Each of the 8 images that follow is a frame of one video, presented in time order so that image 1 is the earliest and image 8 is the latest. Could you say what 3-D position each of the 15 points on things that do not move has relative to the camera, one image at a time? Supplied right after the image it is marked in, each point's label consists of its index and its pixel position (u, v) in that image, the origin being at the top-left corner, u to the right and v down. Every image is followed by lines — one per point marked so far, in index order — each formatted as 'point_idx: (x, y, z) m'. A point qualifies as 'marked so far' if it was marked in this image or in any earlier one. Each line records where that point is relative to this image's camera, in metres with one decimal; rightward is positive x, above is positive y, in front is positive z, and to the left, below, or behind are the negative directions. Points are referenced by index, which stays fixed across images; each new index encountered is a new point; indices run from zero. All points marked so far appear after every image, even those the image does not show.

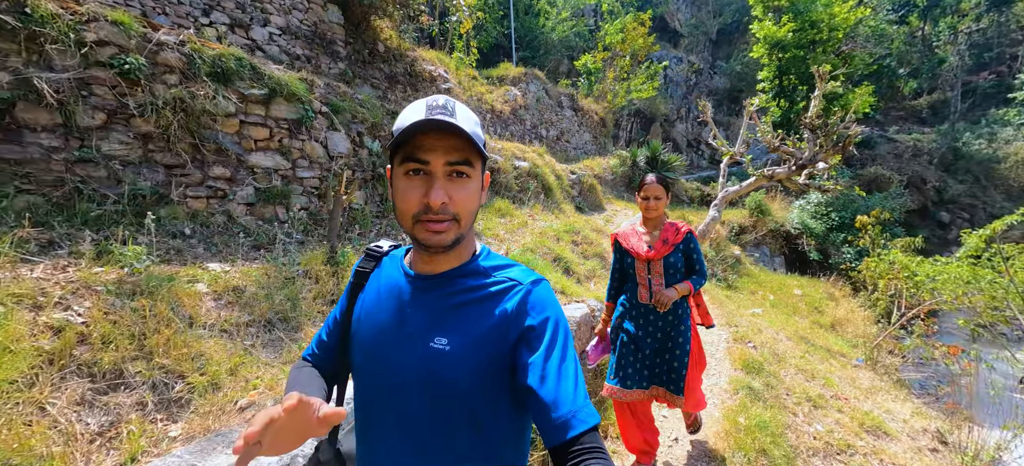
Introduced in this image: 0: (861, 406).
0: (+3.1, -1.5, +3.5) m
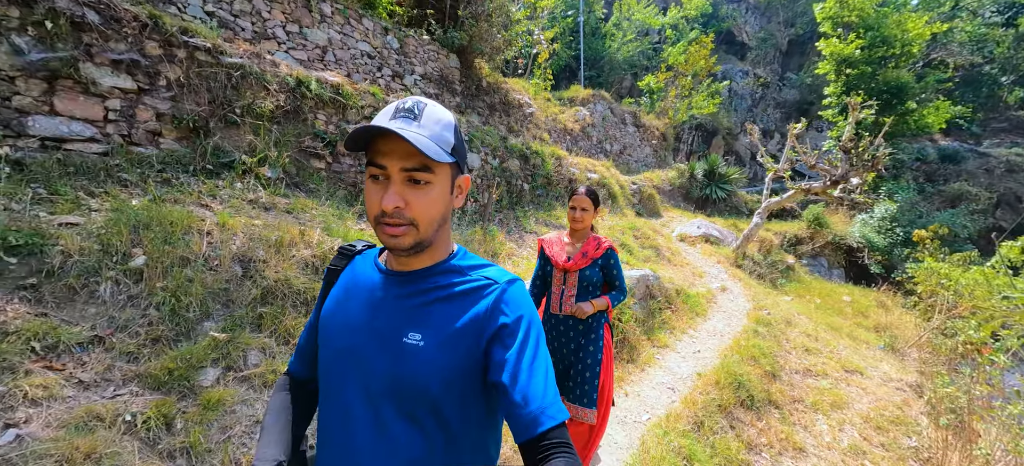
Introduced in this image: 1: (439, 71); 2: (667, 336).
0: (+4.0, -1.5, +4.7) m
1: (-1.6, +3.4, +8.4) m
2: (+1.7, -1.1, +4.4) m
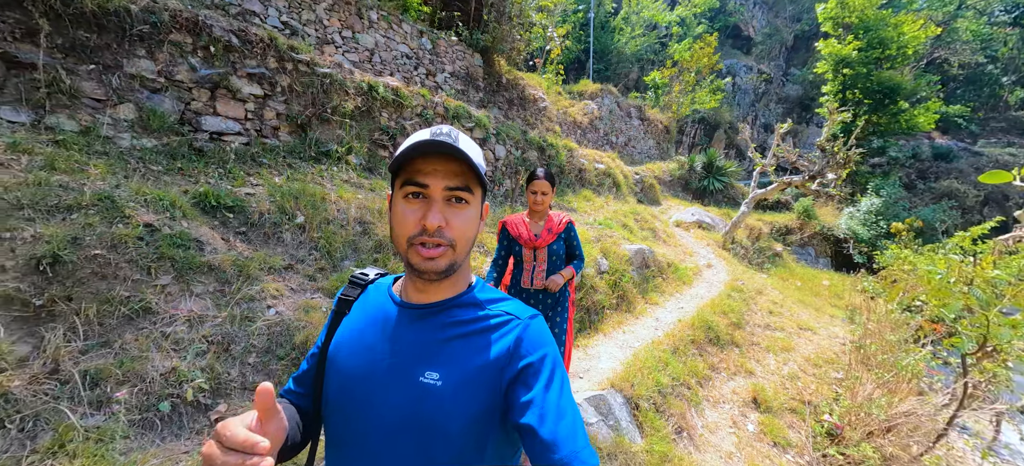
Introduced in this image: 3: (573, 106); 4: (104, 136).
0: (+4.3, -1.3, +5.8) m
1: (-1.1, +3.9, +9.4) m
2: (+2.0, -0.9, +5.5) m
3: (+2.0, +4.2, +13.2) m
4: (-3.2, +0.8, +3.1) m
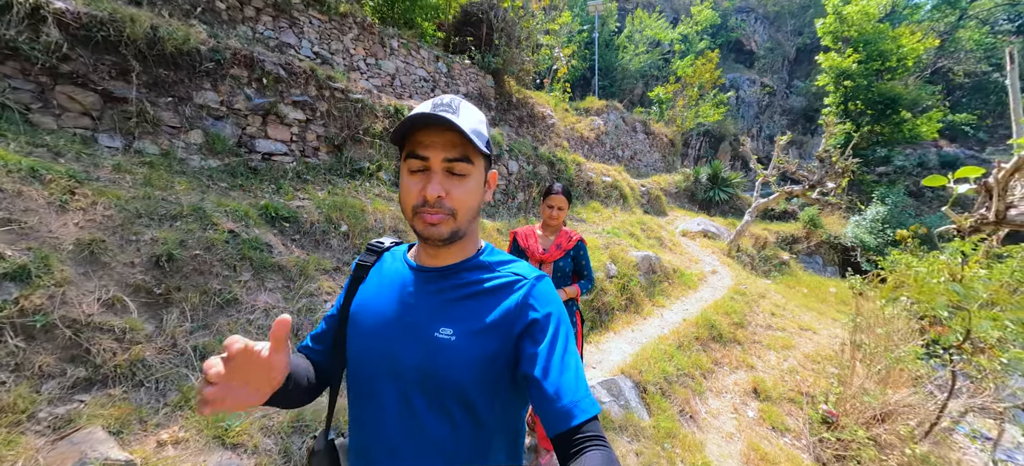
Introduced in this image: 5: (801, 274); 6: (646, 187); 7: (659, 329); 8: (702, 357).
0: (+4.5, -1.4, +6.1) m
1: (-0.9, +3.6, +10.0) m
2: (+2.2, -1.0, +5.8) m
3: (+2.4, +3.8, +13.7) m
4: (-3.0, +0.7, +3.6) m
5: (+8.1, -1.1, +11.0) m
6: (+4.0, +1.4, +11.9) m
7: (+1.8, -1.2, +4.8) m
8: (+2.1, -1.4, +4.4) m
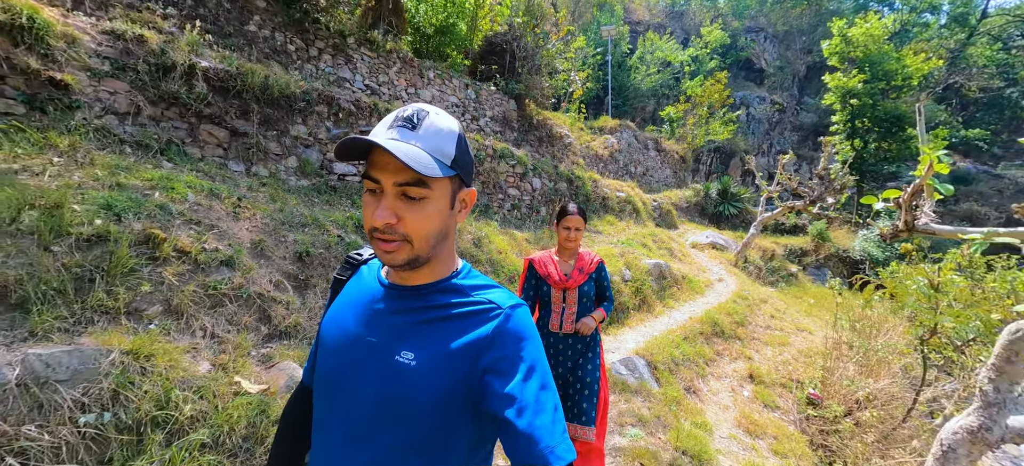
0: (+5.0, -1.6, +6.8) m
1: (-0.3, +3.3, +10.9) m
2: (+2.6, -1.1, +6.5) m
3: (+3.1, +3.4, +14.6) m
4: (-2.6, +0.6, +4.6) m
5: (+8.7, -1.5, +11.5) m
6: (+4.6, +1.0, +12.6) m
7: (+2.2, -1.3, +5.6) m
8: (+2.5, -1.5, +5.1) m
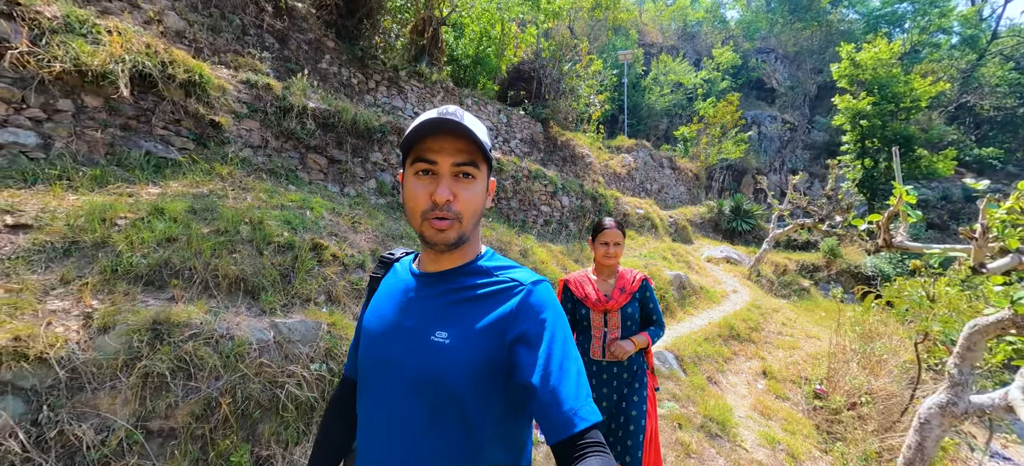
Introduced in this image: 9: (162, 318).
0: (+5.7, -1.8, +7.5) m
1: (+0.5, +2.9, +11.9) m
2: (+3.3, -1.4, +7.3) m
3: (+4.0, +2.9, +15.5) m
4: (-2.0, +0.5, +5.5) m
5: (+9.5, -2.0, +12.1) m
6: (+5.5, +0.5, +13.4) m
7: (+2.8, -1.5, +6.3) m
8: (+3.1, -1.7, +5.9) m
9: (-2.0, -0.5, +2.3) m
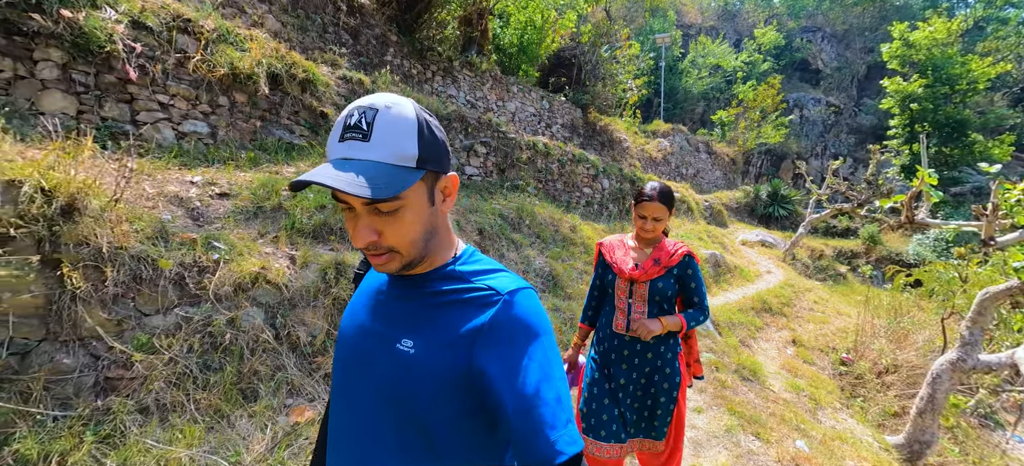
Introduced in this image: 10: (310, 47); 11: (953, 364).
0: (+6.6, -1.5, +7.9) m
1: (+1.8, +3.5, +12.4) m
2: (+4.2, -1.0, +7.8) m
3: (+5.5, +3.5, +15.8) m
4: (-1.2, +0.9, +6.3) m
5: (+10.7, -1.5, +12.3) m
6: (+6.8, +1.1, +13.7) m
7: (+3.7, -1.2, +6.9) m
8: (+3.9, -1.4, +6.4) m
9: (-1.4, -0.2, +3.2) m
10: (-3.7, +3.4, +7.2) m
11: (+4.4, -1.3, +4.0) m
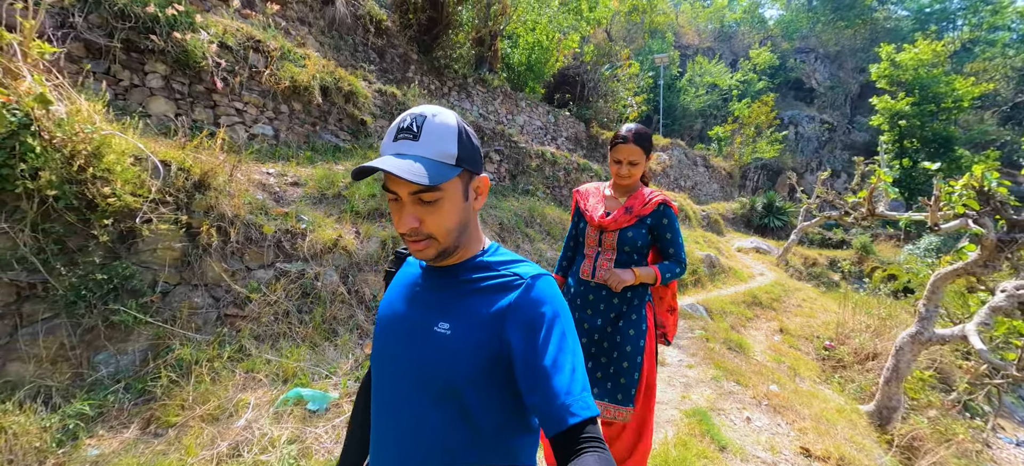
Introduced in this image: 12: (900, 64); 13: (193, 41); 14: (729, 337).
0: (+6.8, -1.6, +8.5) m
1: (+2.1, +3.3, +13.3) m
2: (+4.5, -1.0, +8.5) m
3: (+5.8, +3.2, +16.6) m
4: (-0.9, +0.9, +7.0) m
5: (+10.9, -1.8, +12.9) m
6: (+7.1, +0.8, +14.4) m
7: (+3.9, -1.2, +7.5) m
8: (+4.2, -1.4, +7.1) m
9: (-1.2, 0.0, +3.9) m
10: (-3.4, +3.4, +8.0) m
11: (+4.6, -1.2, +4.6) m
12: (+18.3, +8.0, +18.8) m
13: (-3.5, +2.1, +4.3) m
14: (+2.9, -1.4, +5.2) m
